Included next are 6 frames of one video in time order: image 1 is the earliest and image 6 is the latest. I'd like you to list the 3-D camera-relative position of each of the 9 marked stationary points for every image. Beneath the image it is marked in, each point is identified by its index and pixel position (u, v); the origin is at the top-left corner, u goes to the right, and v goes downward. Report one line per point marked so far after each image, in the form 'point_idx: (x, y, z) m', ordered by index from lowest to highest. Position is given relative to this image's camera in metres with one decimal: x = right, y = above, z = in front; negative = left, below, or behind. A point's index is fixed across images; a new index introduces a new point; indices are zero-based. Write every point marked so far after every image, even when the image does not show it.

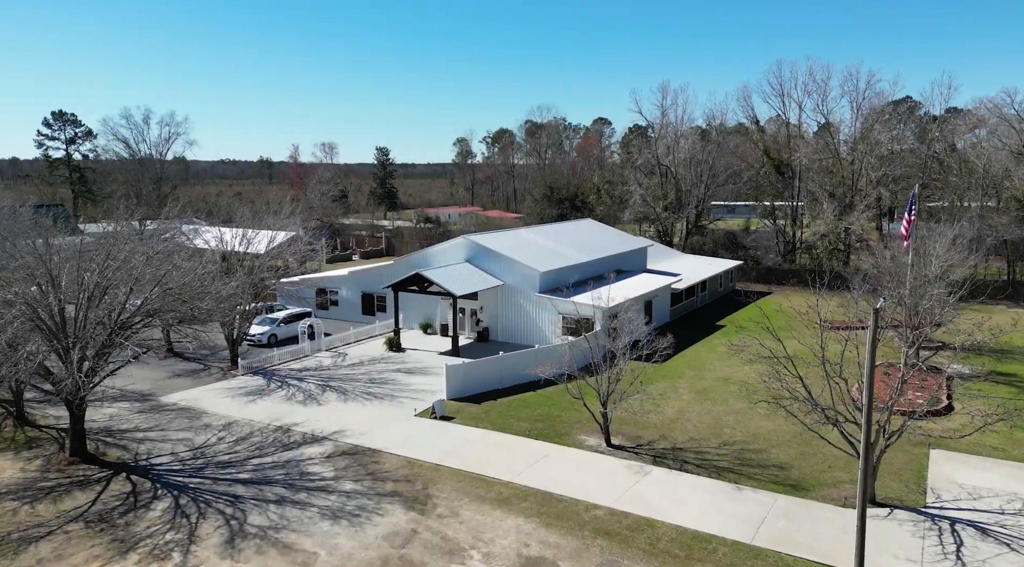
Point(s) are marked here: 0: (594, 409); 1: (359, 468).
0: (+2.2, -3.5, +19.6) m
1: (-3.5, -4.2, +16.3) m
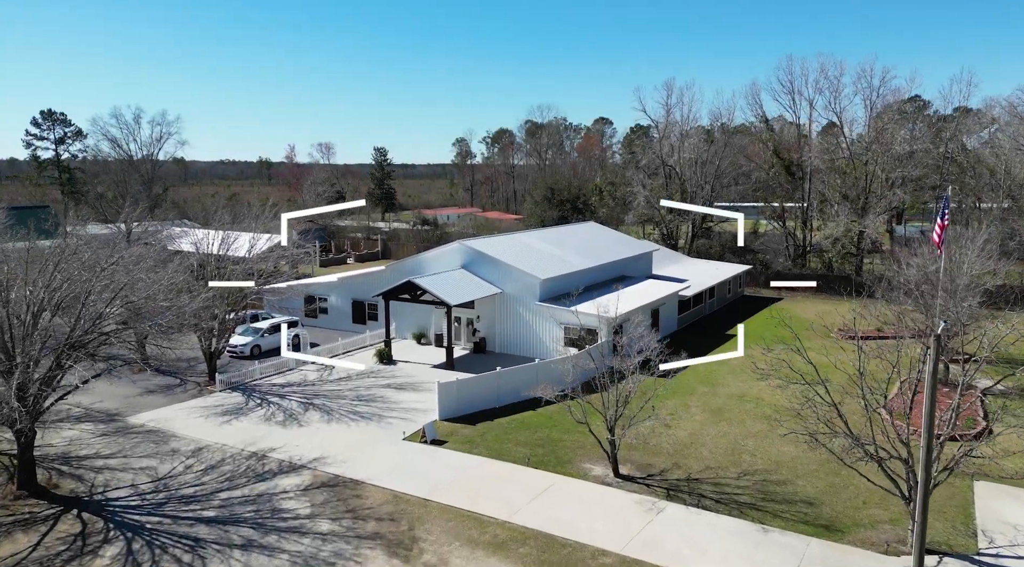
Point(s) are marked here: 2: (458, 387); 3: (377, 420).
0: (+2.2, -3.8, +17.9) m
1: (-3.6, -4.5, +14.6) m
2: (-1.5, -2.8, +19.8) m
3: (-3.7, -3.8, +19.6) m
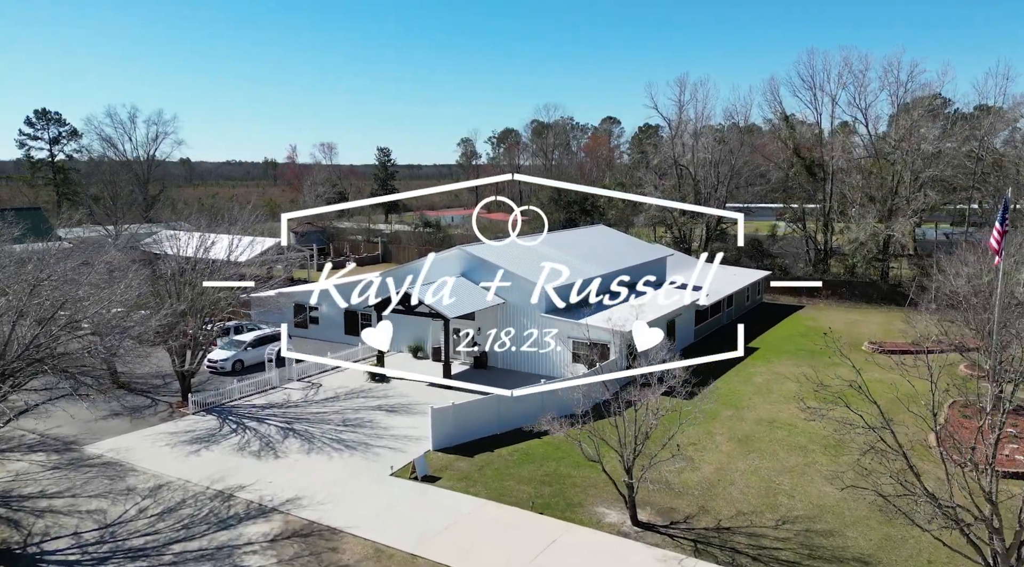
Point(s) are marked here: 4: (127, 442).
0: (+2.2, -4.1, +15.7) m
1: (-3.5, -4.9, +12.5) m
2: (-1.4, -3.2, +17.6) m
3: (-3.7, -4.1, +17.5) m
4: (-9.8, -4.0, +18.1) m
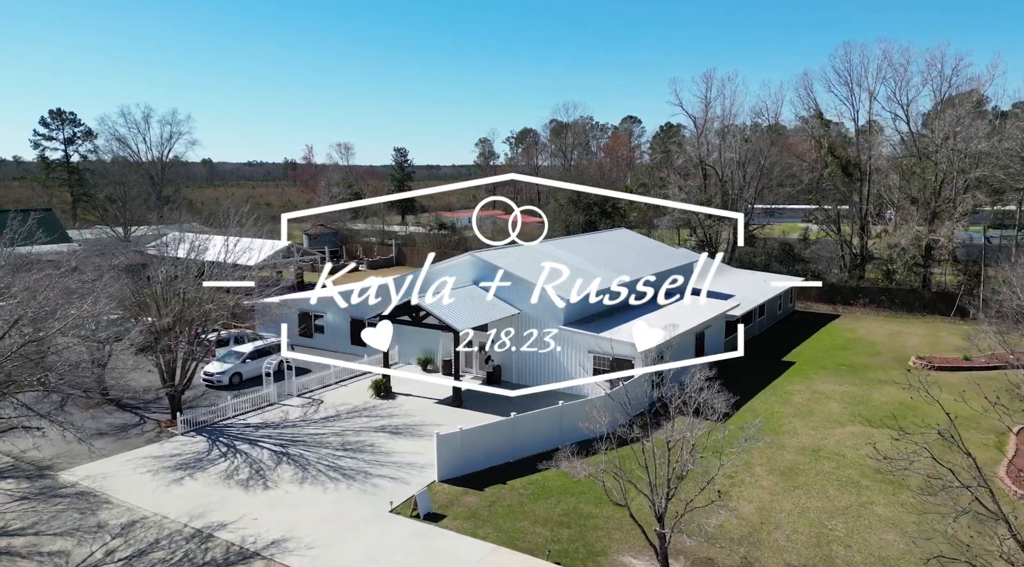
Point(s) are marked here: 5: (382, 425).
0: (+2.5, -4.4, +13.9) m
1: (-3.4, -5.1, +10.8) m
2: (-1.1, -3.5, +15.9) m
3: (-3.3, -4.4, +15.8) m
4: (-9.4, -4.3, +16.5) m
5: (-3.5, -3.8, +19.2) m
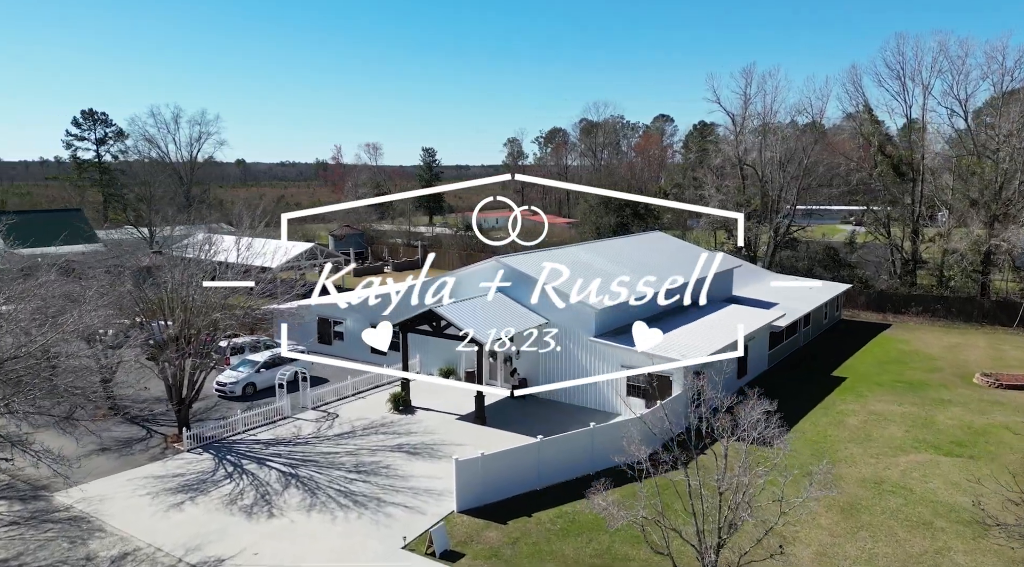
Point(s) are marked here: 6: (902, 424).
0: (+3.0, -4.6, +12.3) m
1: (-3.0, -5.3, +9.5) m
2: (-0.5, -3.7, +14.4) m
3: (-2.8, -4.6, +14.5) m
4: (-8.9, -4.5, +15.4) m
5: (-2.8, -4.0, +17.9) m
6: (+10.2, -3.7, +18.5) m
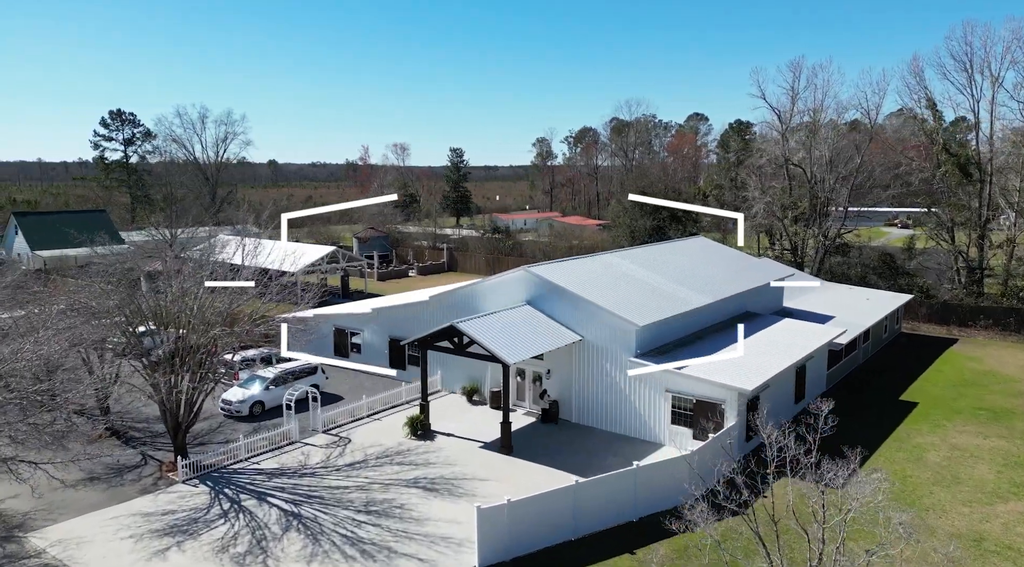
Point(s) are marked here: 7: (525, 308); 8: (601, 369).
0: (+3.4, -5.0, +10.1) m
1: (-2.7, -5.6, +7.5) m
2: (0.0, -4.0, +12.4) m
3: (-2.3, -4.9, +12.6) m
4: (-8.3, -4.8, +13.7) m
5: (-2.2, -4.3, +15.9) m
6: (+10.9, -4.0, +16.1) m
7: (+0.5, -0.7, +20.0) m
8: (+2.4, -2.2, +18.5) m
